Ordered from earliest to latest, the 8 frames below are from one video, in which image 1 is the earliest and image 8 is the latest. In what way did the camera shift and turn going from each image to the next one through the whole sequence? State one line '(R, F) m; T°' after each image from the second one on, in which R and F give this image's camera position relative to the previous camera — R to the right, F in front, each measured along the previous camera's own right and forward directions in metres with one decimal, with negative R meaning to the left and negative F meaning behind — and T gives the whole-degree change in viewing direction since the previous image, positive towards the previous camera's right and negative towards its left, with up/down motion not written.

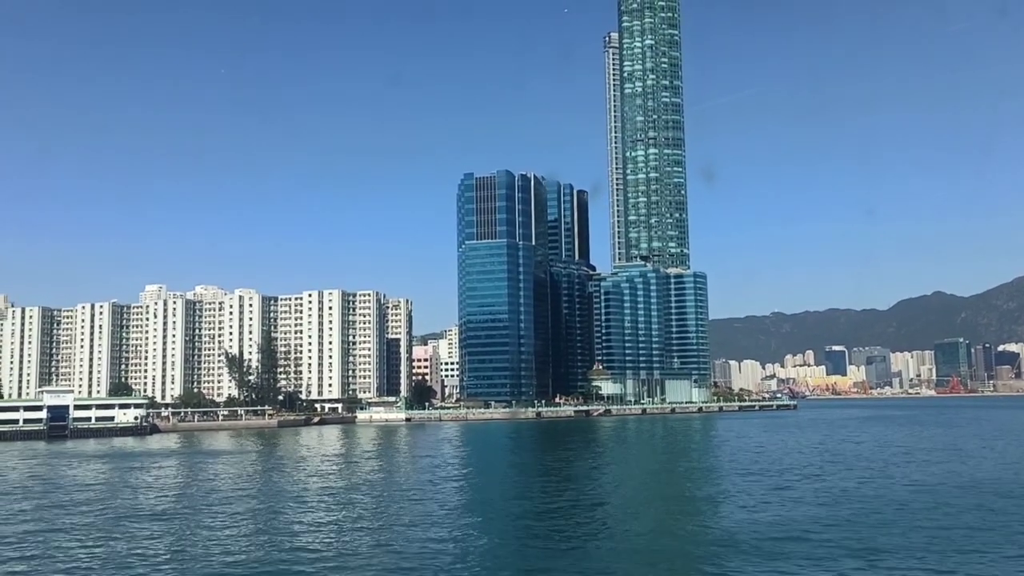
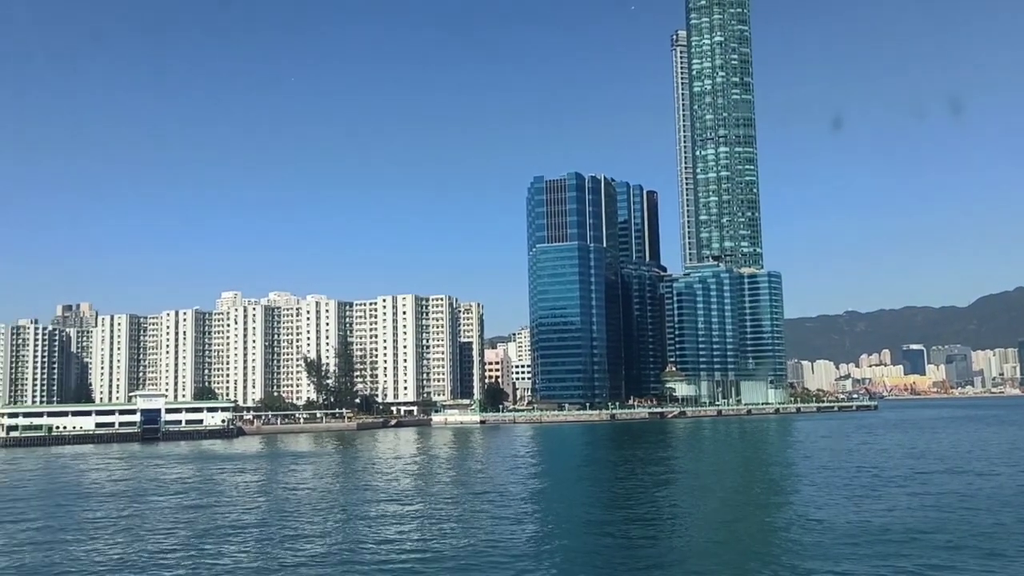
(-1.3, -1.2) m; -4°
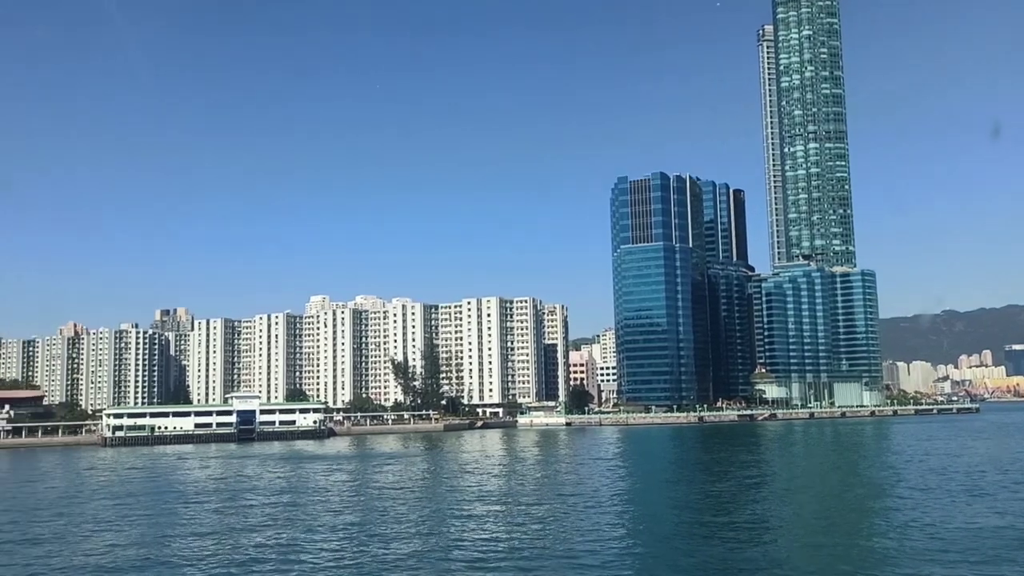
(-0.4, +0.2) m; -5°
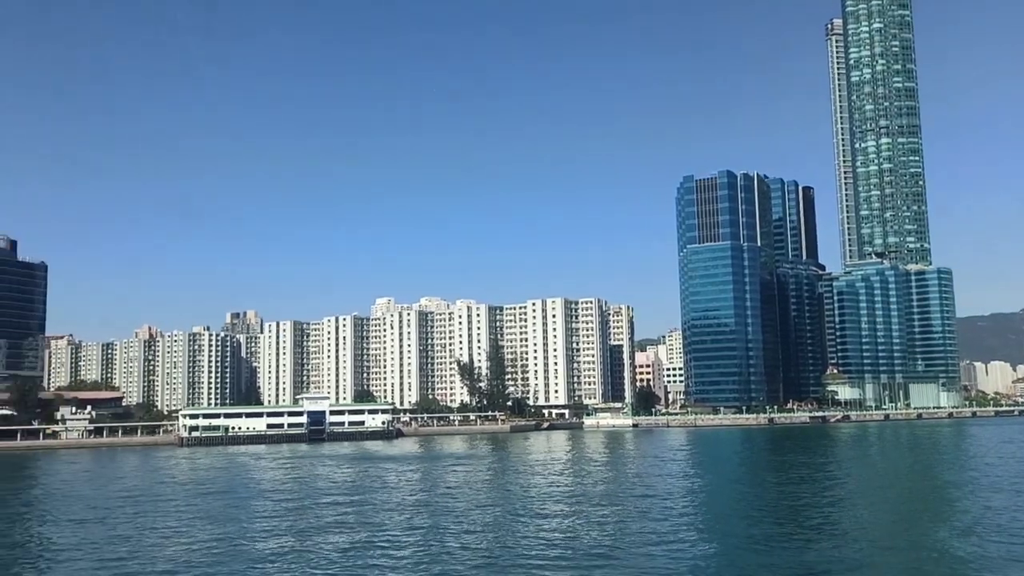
(-0.5, +0.1) m; -4°
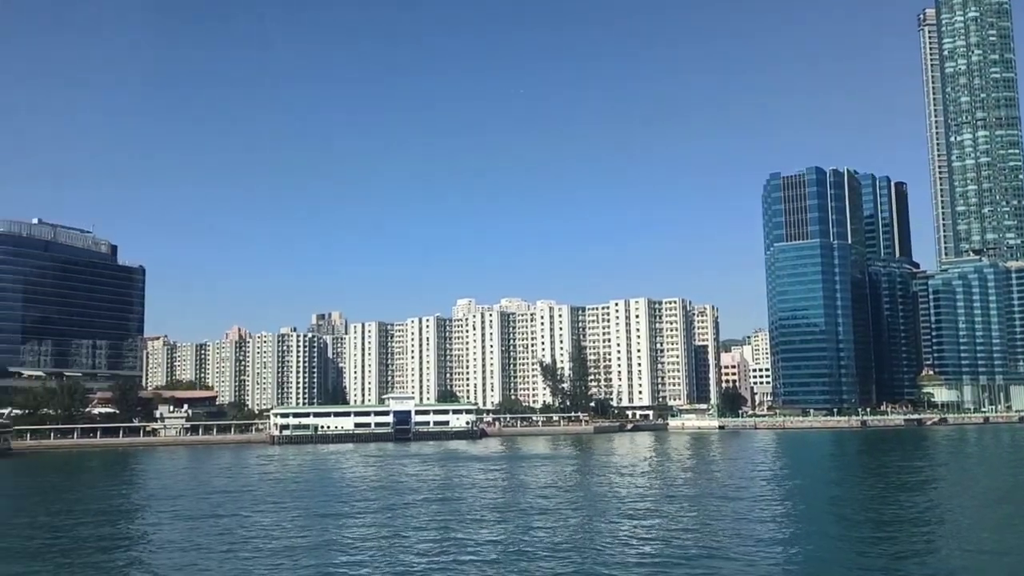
(-0.6, 0.0) m; -5°
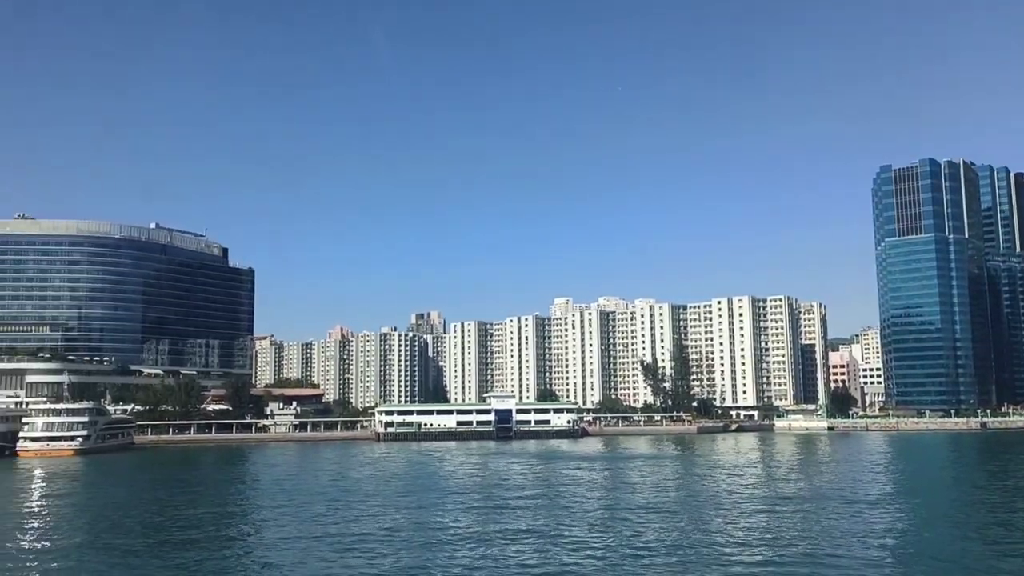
(-0.7, +0.2) m; -6°
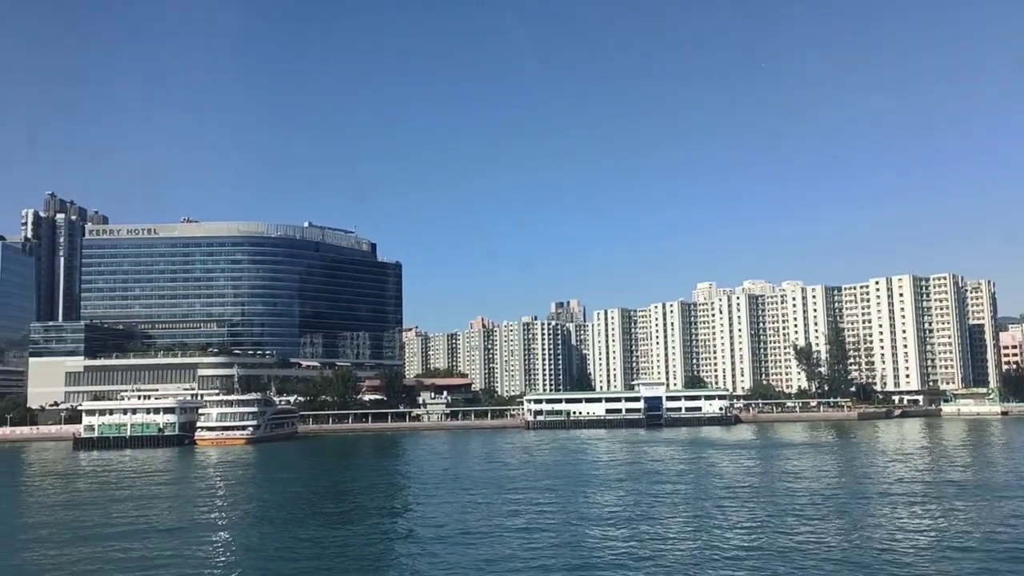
(-1.4, +0.6) m; -8°
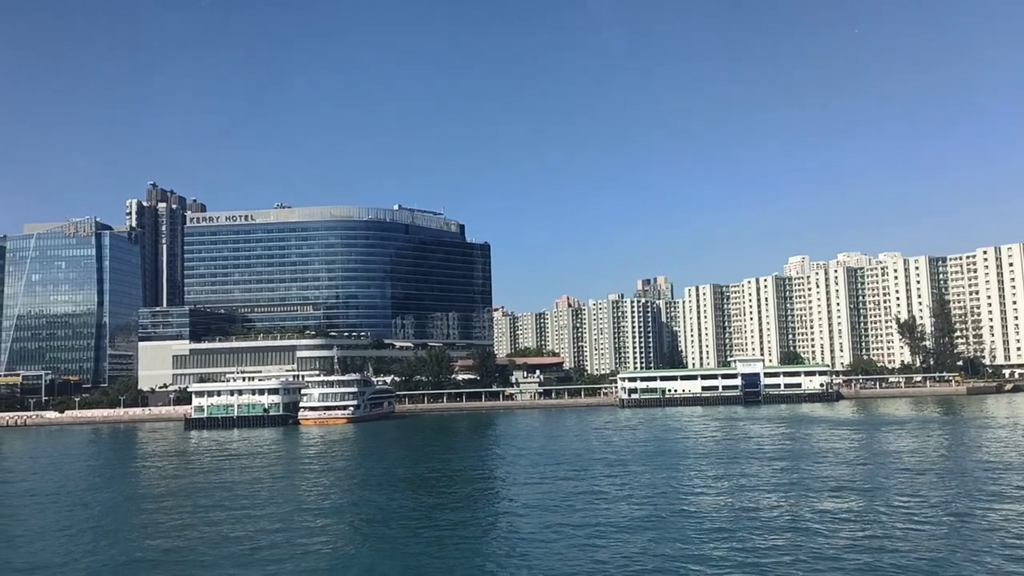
(-1.3, +0.6) m; -5°
